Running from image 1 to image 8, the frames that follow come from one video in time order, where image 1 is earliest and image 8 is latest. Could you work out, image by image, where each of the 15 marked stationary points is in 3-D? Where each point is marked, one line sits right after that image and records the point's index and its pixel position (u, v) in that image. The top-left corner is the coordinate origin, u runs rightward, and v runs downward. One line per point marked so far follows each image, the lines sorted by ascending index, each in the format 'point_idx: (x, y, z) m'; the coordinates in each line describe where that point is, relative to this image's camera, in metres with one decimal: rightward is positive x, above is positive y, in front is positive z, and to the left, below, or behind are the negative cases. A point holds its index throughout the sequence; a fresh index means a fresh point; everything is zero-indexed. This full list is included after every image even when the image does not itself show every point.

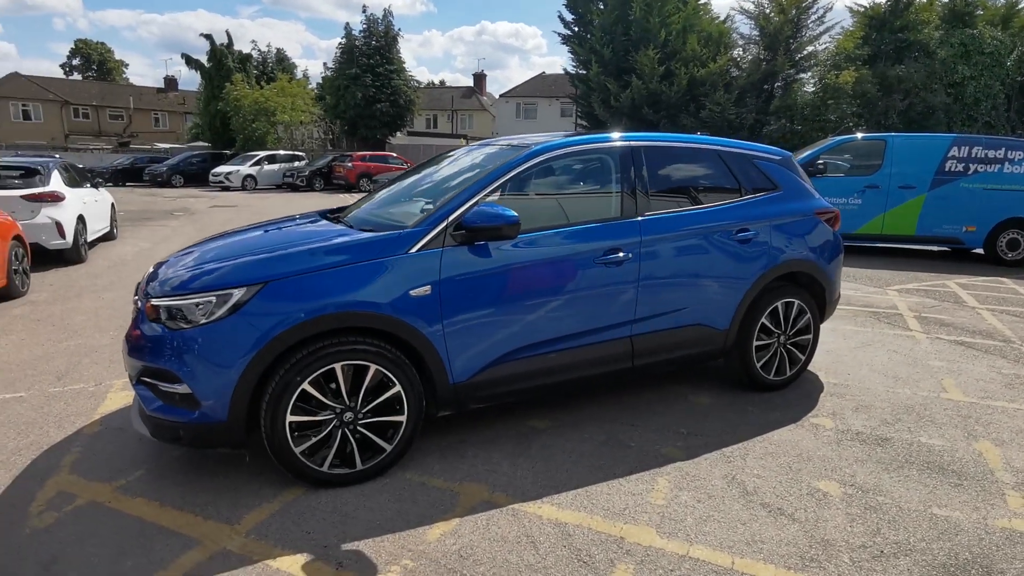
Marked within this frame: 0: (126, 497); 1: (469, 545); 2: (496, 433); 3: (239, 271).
0: (-2.0, -1.1, +3.1) m
1: (-0.2, -1.2, +2.7) m
2: (-0.1, -0.9, +3.7) m
3: (-1.4, +0.1, +3.0) m
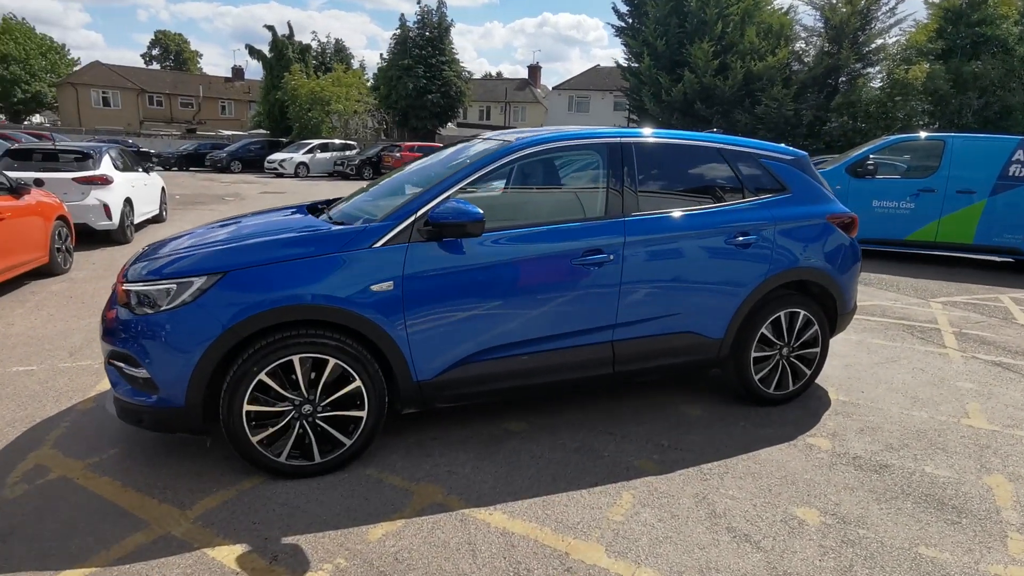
0: (-2.2, -1.0, +3.2) m
1: (-0.5, -1.2, +2.7) m
2: (-0.3, -0.9, +3.7) m
3: (-1.6, +0.1, +3.0) m
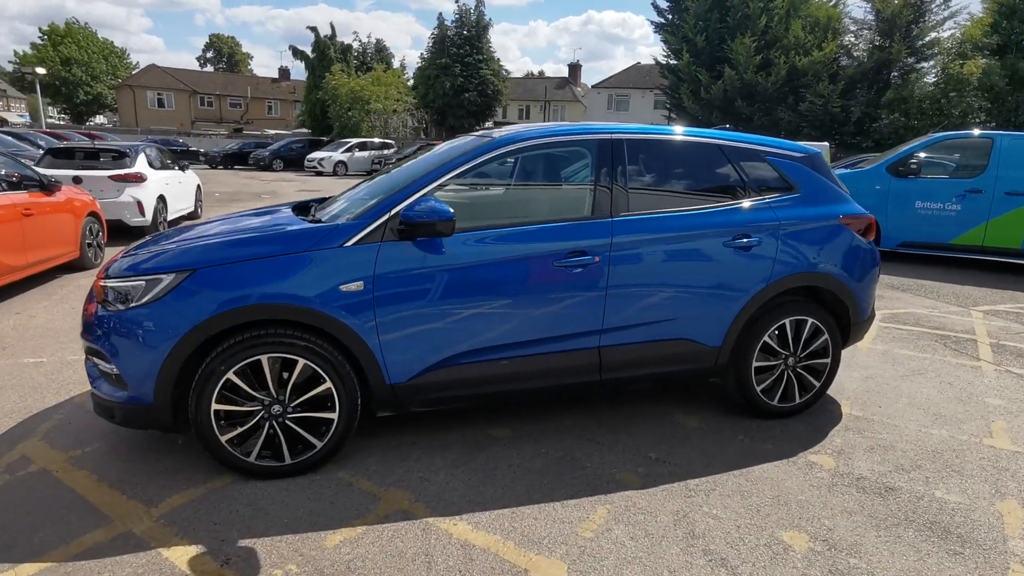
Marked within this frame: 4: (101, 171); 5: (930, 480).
0: (-2.3, -1.0, +3.2) m
1: (-0.7, -1.2, +2.6) m
2: (-0.4, -0.9, +3.6) m
3: (-1.7, +0.2, +3.0) m
4: (-6.3, +1.8, +9.3) m
5: (+2.3, -1.1, +3.3) m
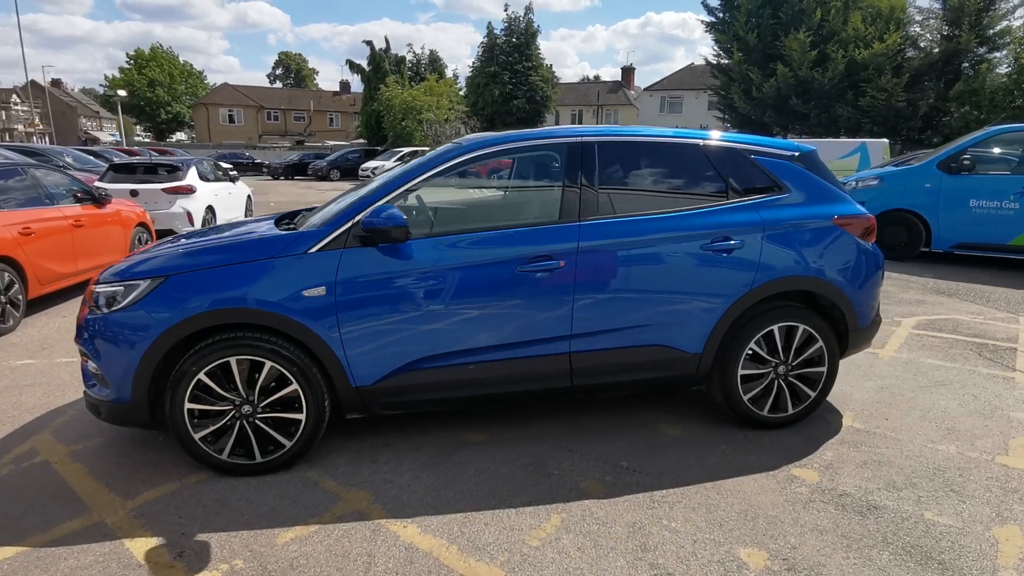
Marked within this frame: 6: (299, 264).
0: (-2.5, -1.0, +3.5) m
1: (-0.9, -1.2, +2.7) m
2: (-0.5, -0.9, +3.6) m
3: (-1.9, +0.1, +3.2) m
4: (-5.9, +1.7, +9.9) m
5: (+2.1, -1.1, +3.1) m
6: (-1.1, +0.1, +3.1) m
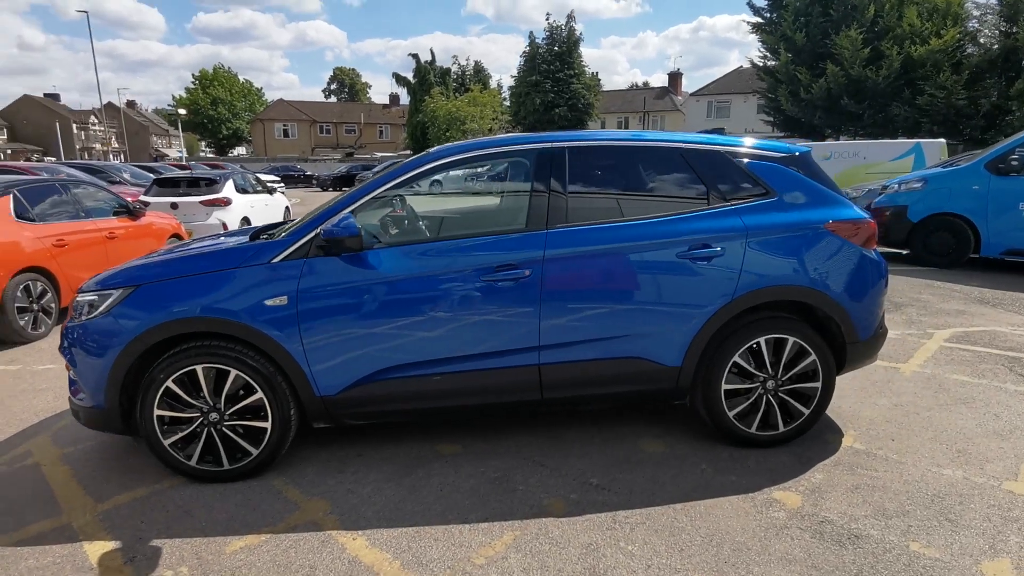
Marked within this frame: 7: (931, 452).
0: (-2.7, -1.0, +3.6) m
1: (-1.2, -1.2, +2.7) m
2: (-0.7, -1.0, +3.6) m
3: (-2.1, +0.1, +3.3) m
4: (-5.5, +1.6, +10.3) m
5: (+1.9, -1.1, +2.8) m
6: (-1.3, +0.1, +3.2) m
7: (+2.4, -1.0, +3.5) m
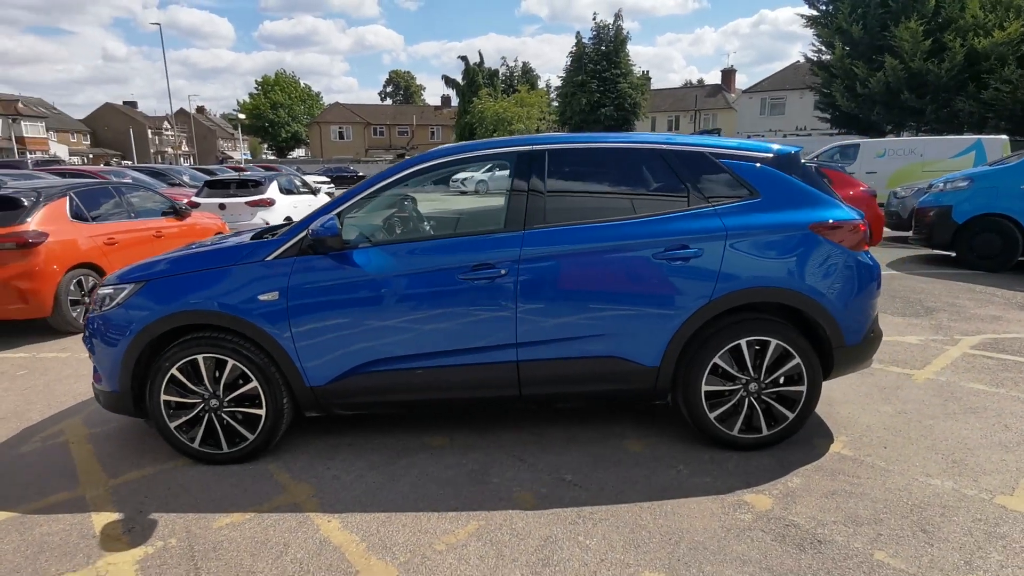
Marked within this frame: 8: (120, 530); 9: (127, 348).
0: (-2.8, -1.0, +3.9) m
1: (-1.3, -1.2, +2.9) m
2: (-0.8, -1.0, +3.7) m
3: (-2.2, +0.1, +3.6) m
4: (-4.9, +1.6, +10.9) m
5: (+1.7, -1.1, +2.7) m
6: (-1.4, +0.1, +3.4) m
7: (+2.3, -1.0, +3.4) m
8: (-1.9, -1.2, +3.0) m
9: (-2.2, -0.3, +3.5) m
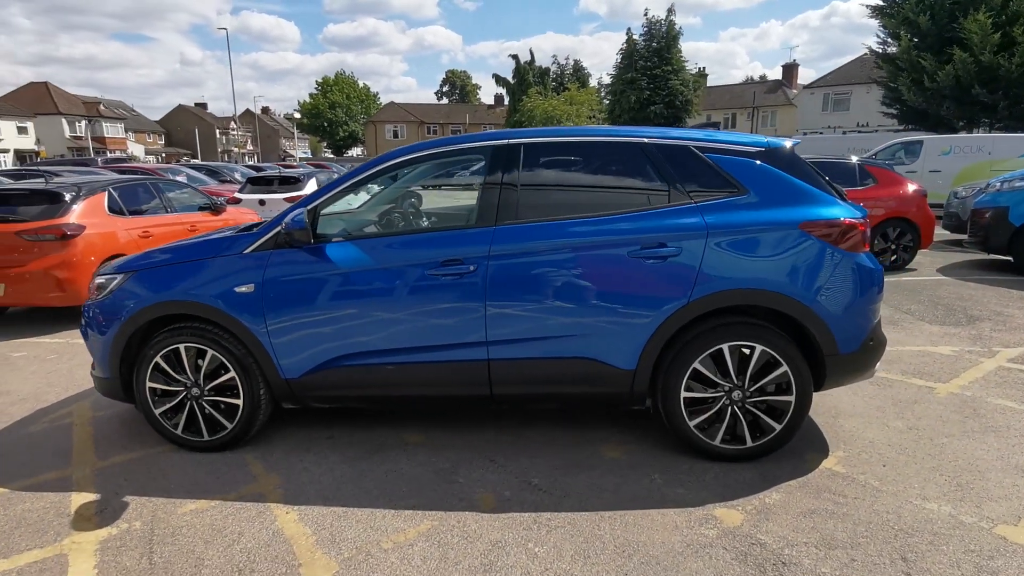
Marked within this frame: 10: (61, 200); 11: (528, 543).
0: (-2.9, -0.9, +4.1) m
1: (-1.6, -1.2, +2.9) m
2: (-0.9, -0.9, +3.7) m
3: (-2.3, +0.2, +3.7) m
4: (-4.3, +1.8, +11.3) m
5: (+1.4, -1.2, +2.5) m
6: (-1.6, +0.1, +3.4) m
7: (+2.1, -1.0, +3.1) m
8: (-2.1, -1.1, +3.1) m
9: (-2.4, -0.3, +3.6) m
10: (-5.0, +1.0, +6.7) m
11: (+0.1, -1.2, +2.7) m
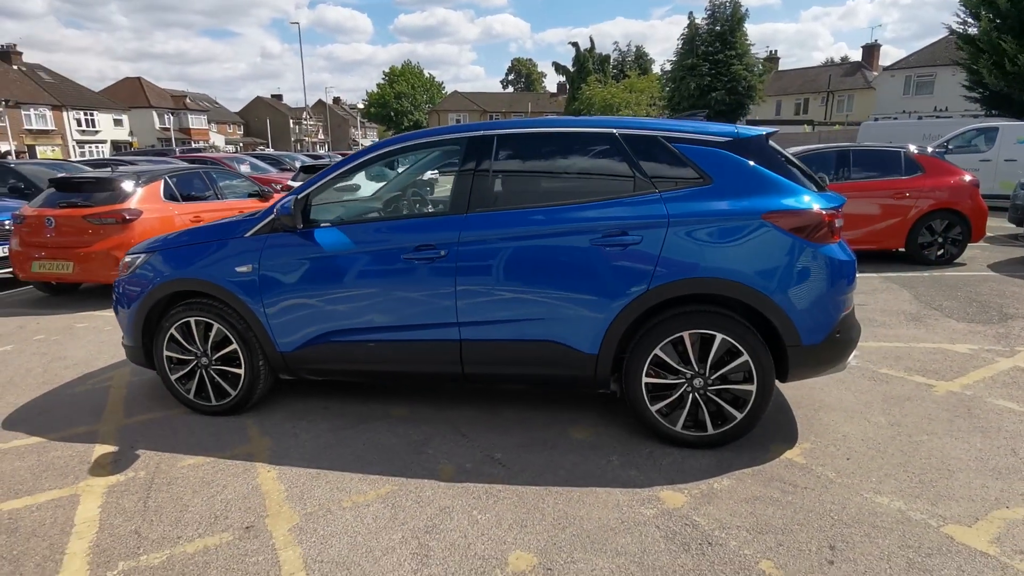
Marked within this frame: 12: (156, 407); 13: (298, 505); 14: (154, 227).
0: (-3.0, -0.8, +4.6) m
1: (-1.8, -1.0, +3.3) m
2: (-1.1, -0.8, +4.0) m
3: (-2.5, +0.3, +4.1) m
4: (-3.6, +2.1, +11.8) m
5: (+1.2, -1.1, +2.6) m
6: (-1.7, +0.3, +3.8) m
7: (+1.9, -1.0, +3.1) m
8: (-2.4, -1.0, +3.5) m
9: (-2.5, -0.1, +4.0) m
10: (-4.8, +1.3, +7.4) m
11: (-0.2, -1.1, +2.9) m
12: (-2.5, -0.8, +4.2) m
13: (-1.1, -1.1, +3.0) m
14: (-4.4, +0.8, +7.4) m
